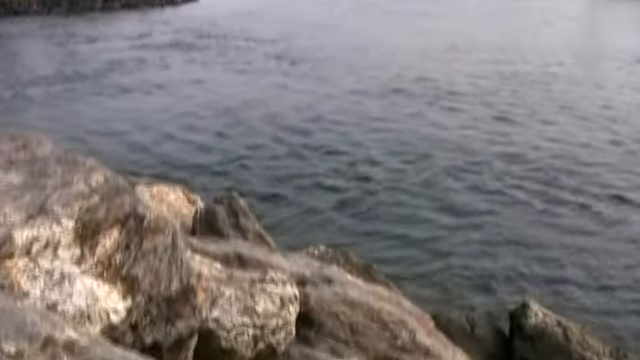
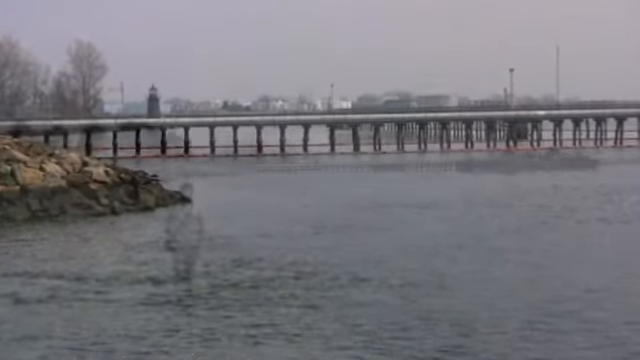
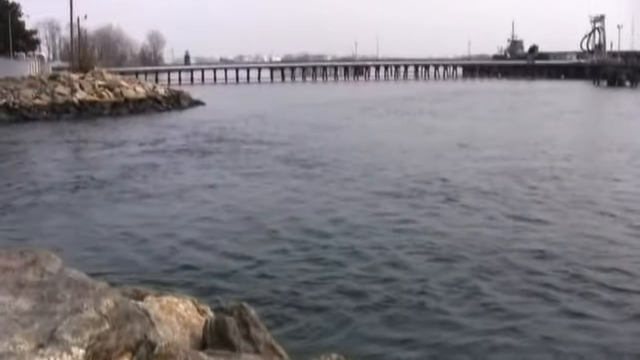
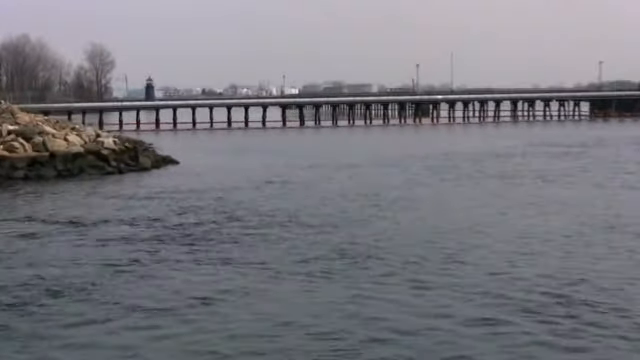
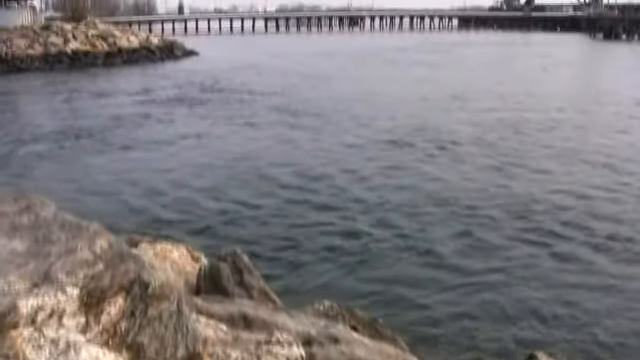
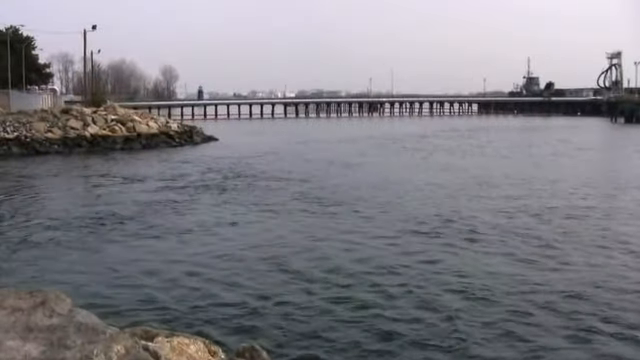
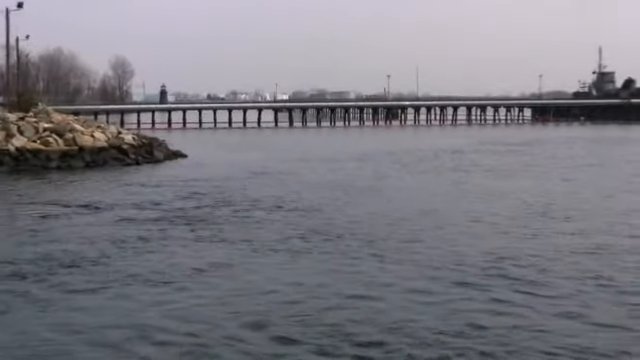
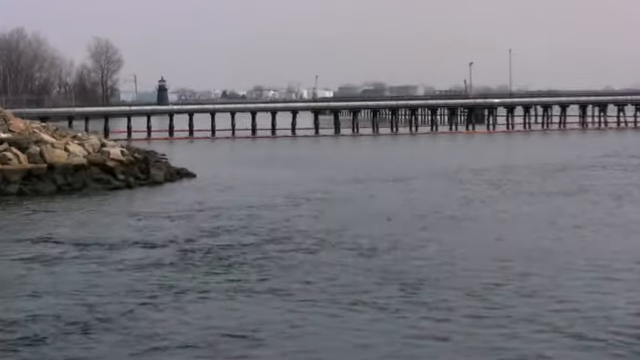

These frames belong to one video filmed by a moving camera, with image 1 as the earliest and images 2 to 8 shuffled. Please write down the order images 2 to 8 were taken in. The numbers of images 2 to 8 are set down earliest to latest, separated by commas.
5, 3, 6, 7, 4, 8, 2
